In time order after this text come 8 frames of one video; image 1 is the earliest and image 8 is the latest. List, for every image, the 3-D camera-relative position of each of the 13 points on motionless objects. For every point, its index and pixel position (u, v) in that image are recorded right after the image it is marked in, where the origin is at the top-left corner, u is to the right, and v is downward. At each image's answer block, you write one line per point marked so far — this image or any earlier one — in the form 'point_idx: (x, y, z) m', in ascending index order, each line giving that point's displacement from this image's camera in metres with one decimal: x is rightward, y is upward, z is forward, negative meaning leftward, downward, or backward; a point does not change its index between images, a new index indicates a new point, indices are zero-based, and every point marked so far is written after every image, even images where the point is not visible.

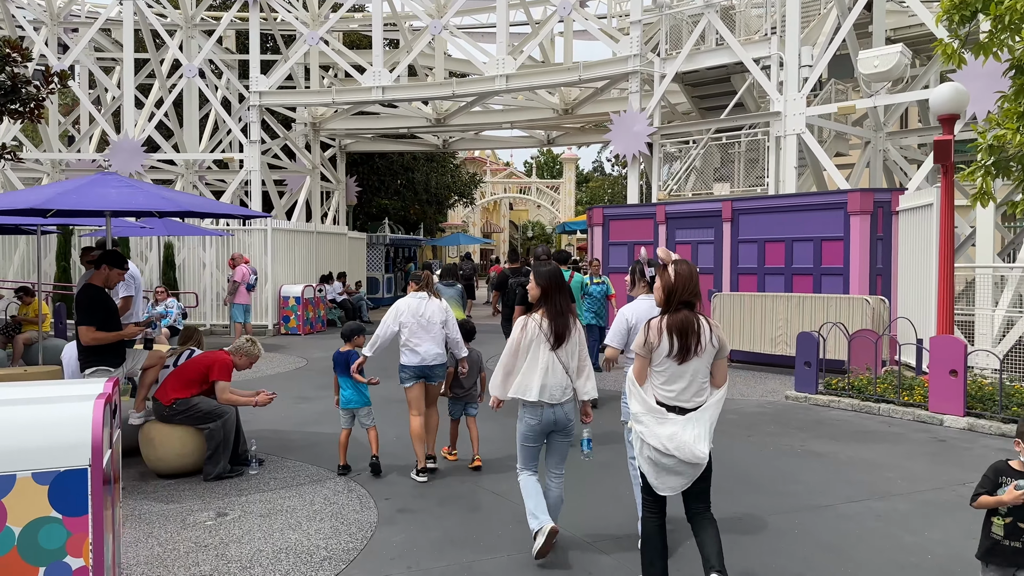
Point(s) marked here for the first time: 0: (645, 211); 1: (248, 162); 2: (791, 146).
0: (+2.2, +1.3, +13.3) m
1: (-5.7, +2.7, +17.5) m
2: (+4.3, +2.2, +12.5) m
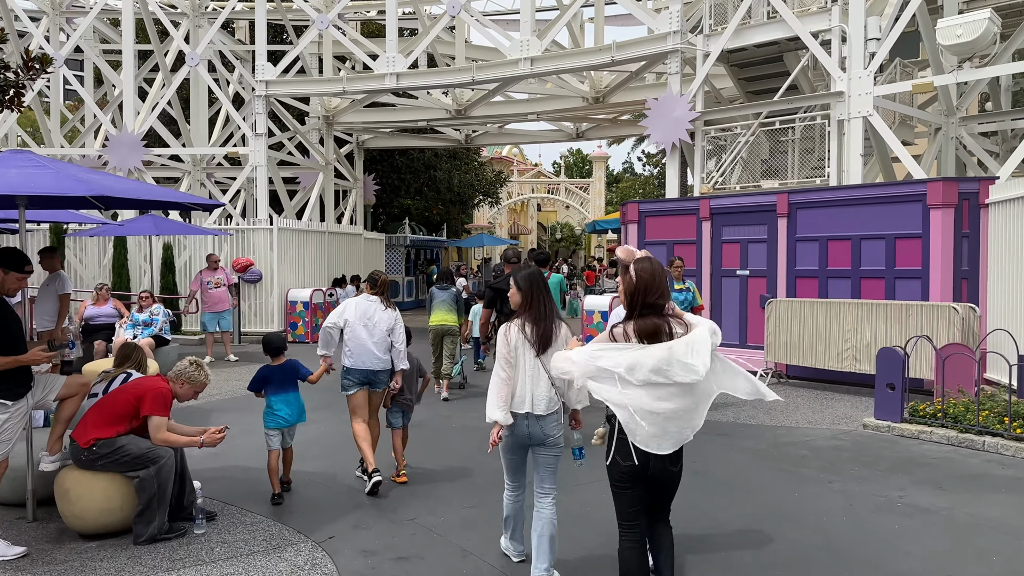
0: (+2.5, +1.2, +11.8) m
1: (-5.2, +2.6, +16.3) m
2: (+4.6, +2.1, +10.9) m
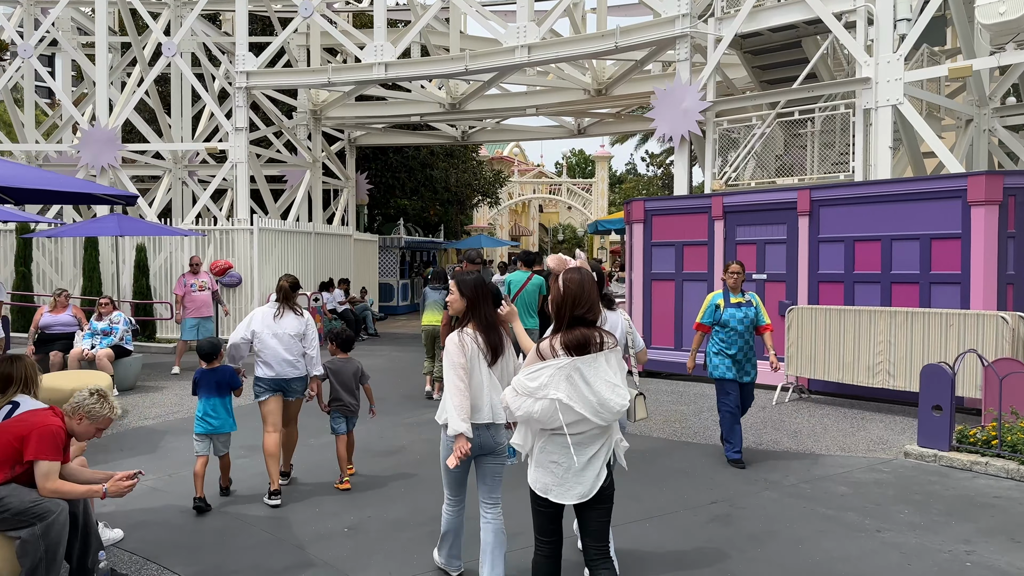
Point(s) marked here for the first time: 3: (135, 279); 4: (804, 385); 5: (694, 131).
0: (+2.4, +1.1, +10.8) m
1: (-5.3, +2.6, +15.3) m
2: (+4.6, +2.1, +9.9) m
3: (-6.9, +0.2, +14.9) m
4: (+3.5, -1.1, +9.6) m
5: (+2.6, +2.2, +11.4) m
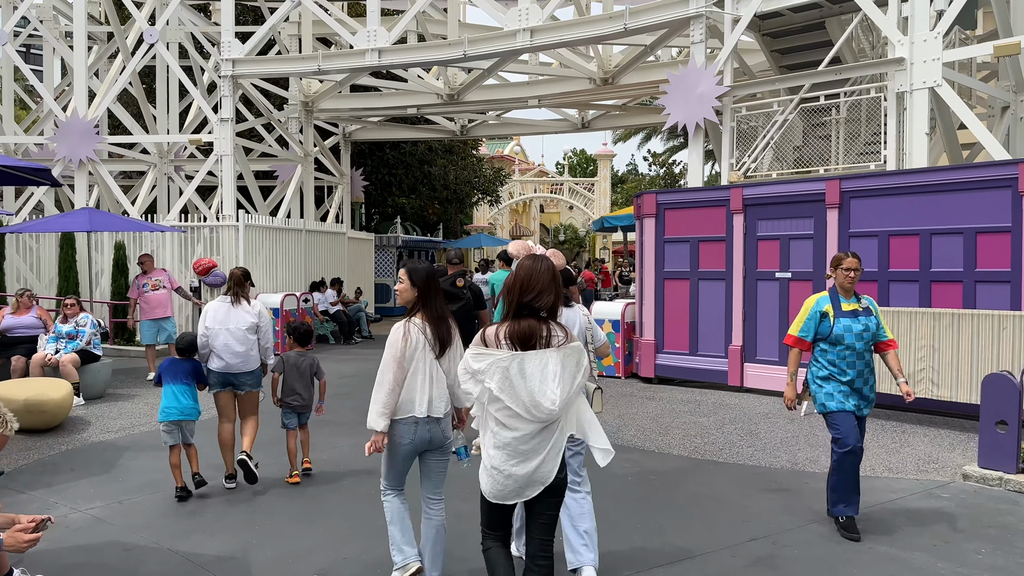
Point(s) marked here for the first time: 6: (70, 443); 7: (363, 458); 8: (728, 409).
0: (+2.5, +1.1, +9.9) m
1: (-5.2, +2.6, +14.5) m
2: (+4.6, +2.1, +9.1) m
3: (-6.9, +0.2, +14.0) m
4: (+3.5, -1.1, +8.8) m
5: (+2.6, +2.2, +10.6) m
6: (-4.0, -1.4, +7.3) m
7: (-1.3, -1.4, +6.8) m
8: (+2.3, -1.3, +8.6) m
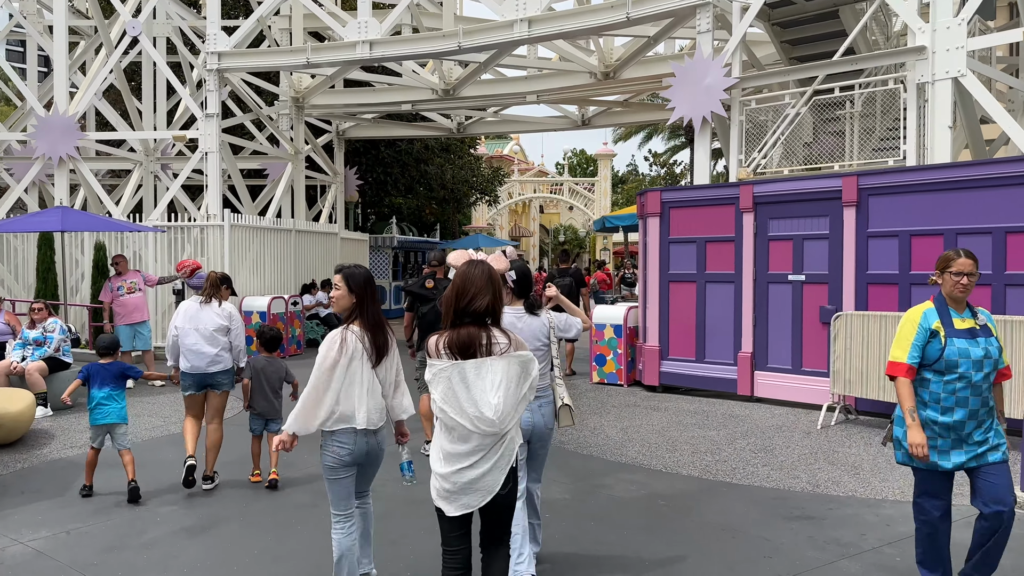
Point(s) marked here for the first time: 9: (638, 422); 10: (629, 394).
0: (+2.4, +1.1, +9.4) m
1: (-5.3, +2.5, +14.0) m
2: (+4.5, +2.0, +8.5) m
3: (-6.9, +0.1, +13.5) m
4: (+3.4, -1.2, +8.2) m
5: (+2.5, +2.2, +10.0) m
6: (-4.0, -1.4, +6.8) m
7: (-1.3, -1.5, +6.3) m
8: (+2.2, -1.3, +8.1) m
9: (+1.2, -1.3, +8.0) m
10: (+1.4, -1.3, +9.7) m
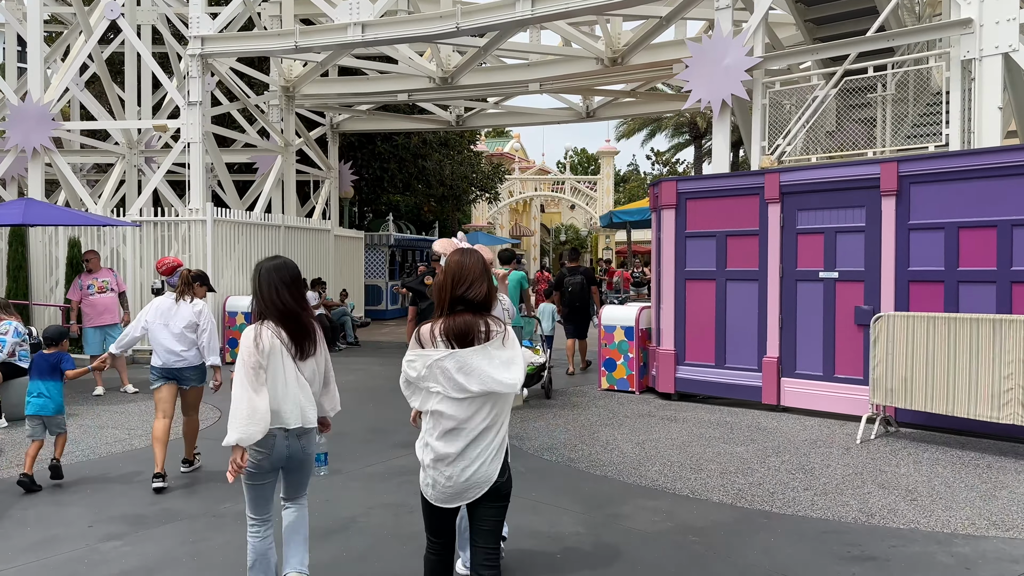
0: (+2.4, +1.1, +8.6) m
1: (-5.3, +2.5, +13.1) m
2: (+4.5, +2.0, +7.7) m
3: (-6.9, +0.1, +12.6) m
4: (+3.5, -1.2, +7.4) m
5: (+2.6, +2.2, +9.2) m
6: (-4.0, -1.4, +5.9) m
7: (-1.3, -1.4, +5.4) m
8: (+2.3, -1.3, +7.2) m
9: (+1.3, -1.3, +7.2) m
10: (+1.4, -1.2, +8.9) m
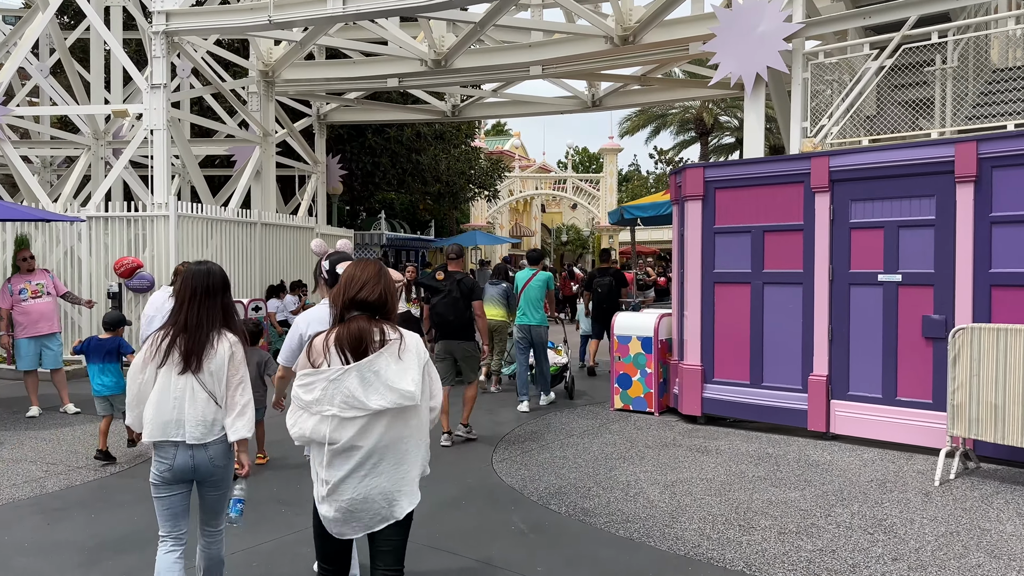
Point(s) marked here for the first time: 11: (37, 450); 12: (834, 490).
0: (+2.4, +1.1, +7.3) m
1: (-5.3, +2.5, +11.8) m
2: (+4.5, +2.0, +6.4) m
3: (-6.9, +0.1, +11.3) m
4: (+3.5, -1.2, +6.1) m
5: (+2.6, +2.1, +7.9) m
6: (-4.0, -1.5, +4.6) m
7: (-1.3, -1.5, +4.1) m
8: (+2.3, -1.4, +5.9) m
9: (+1.3, -1.3, +5.9) m
10: (+1.4, -1.3, +7.6) m
11: (-4.0, -1.4, +6.9) m
12: (+2.2, -1.4, +5.5) m
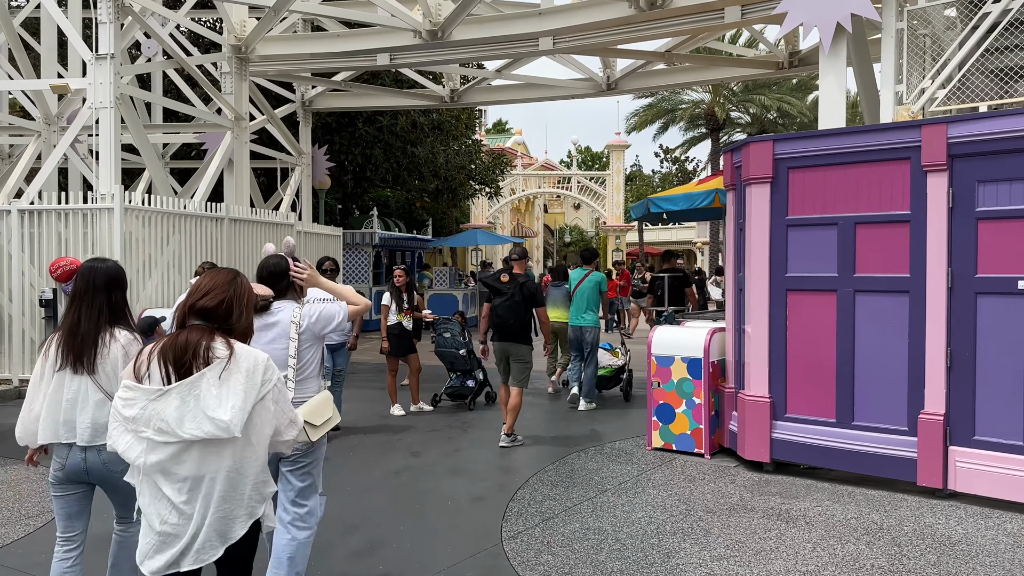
0: (+2.5, +1.0, +5.5) m
1: (-5.2, +2.4, +10.1) m
2: (+4.6, +1.9, +4.7) m
3: (-6.8, 0.0, +9.6) m
4: (+3.5, -1.3, +4.4) m
5: (+2.7, +2.1, +6.2) m
6: (-3.9, -1.5, +2.9) m
7: (-1.2, -1.5, +2.4) m
8: (+2.4, -1.4, +4.2) m
9: (+1.4, -1.4, +4.2) m
10: (+1.5, -1.4, +5.8) m
11: (-3.9, -1.4, +5.2) m
12: (+2.3, -1.4, +3.8) m
